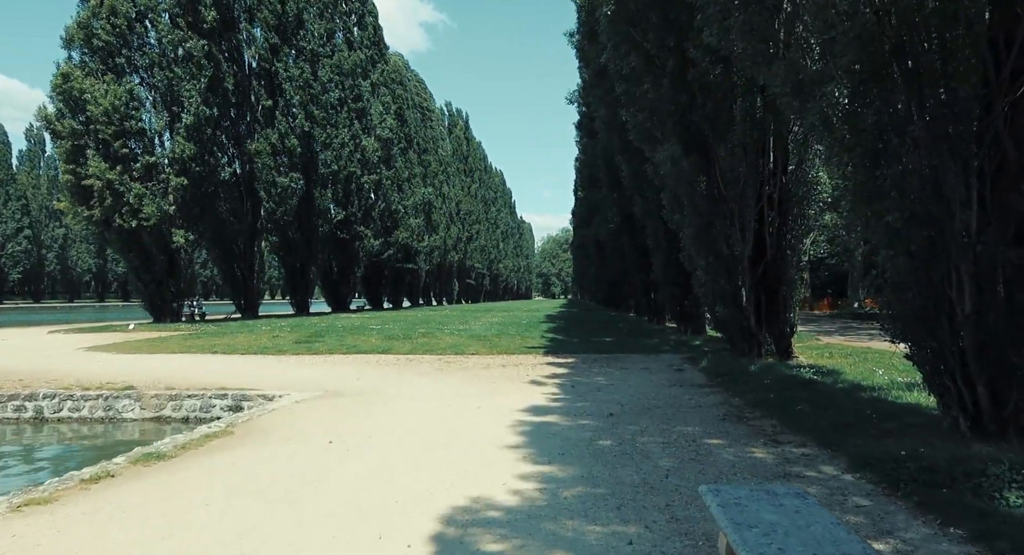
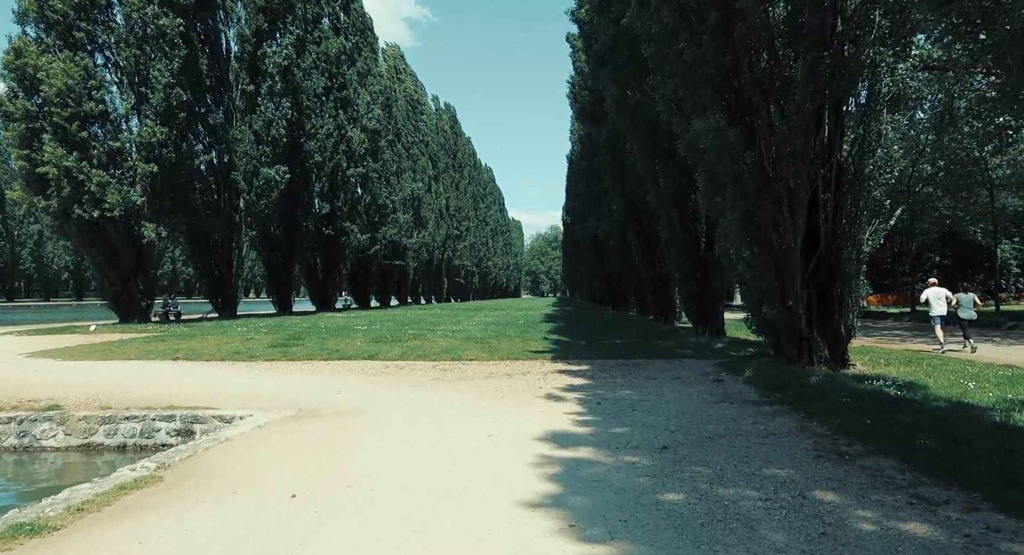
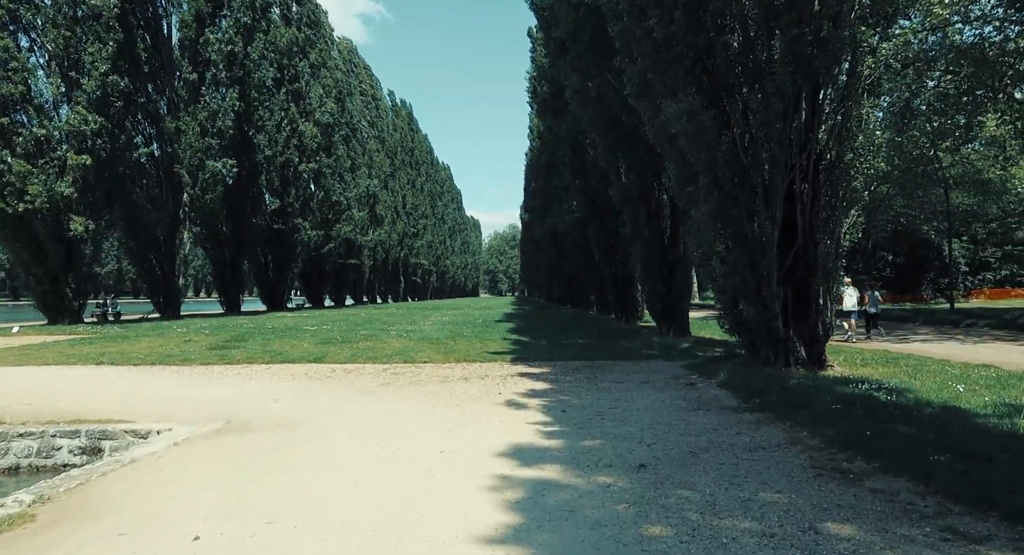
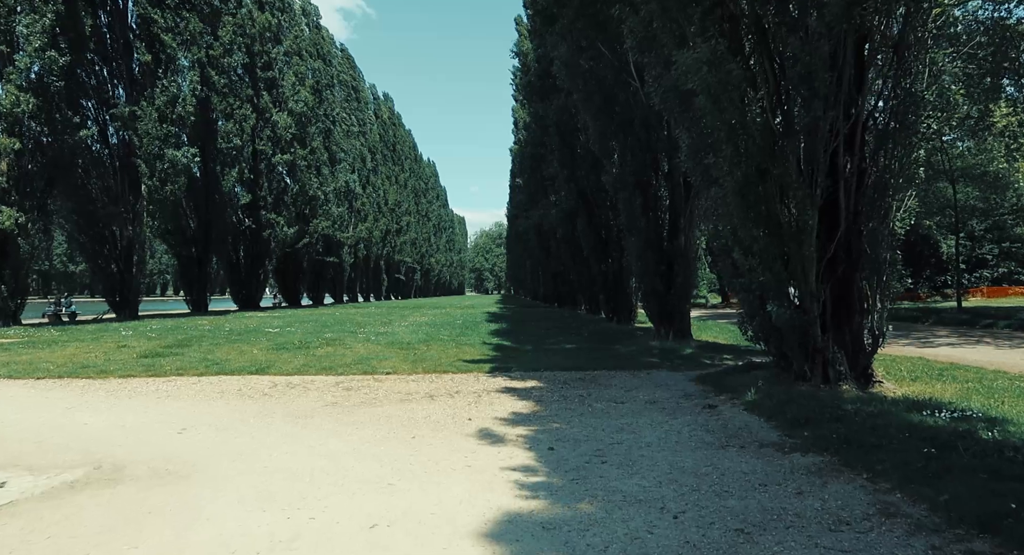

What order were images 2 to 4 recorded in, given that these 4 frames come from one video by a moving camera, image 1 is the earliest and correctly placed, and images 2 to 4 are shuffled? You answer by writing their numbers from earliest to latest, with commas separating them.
2, 3, 4
